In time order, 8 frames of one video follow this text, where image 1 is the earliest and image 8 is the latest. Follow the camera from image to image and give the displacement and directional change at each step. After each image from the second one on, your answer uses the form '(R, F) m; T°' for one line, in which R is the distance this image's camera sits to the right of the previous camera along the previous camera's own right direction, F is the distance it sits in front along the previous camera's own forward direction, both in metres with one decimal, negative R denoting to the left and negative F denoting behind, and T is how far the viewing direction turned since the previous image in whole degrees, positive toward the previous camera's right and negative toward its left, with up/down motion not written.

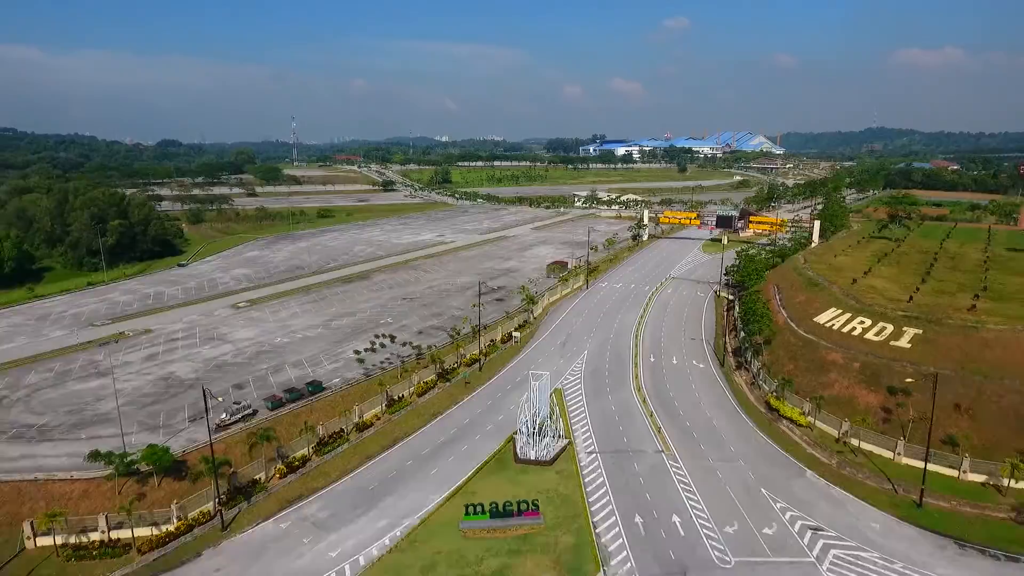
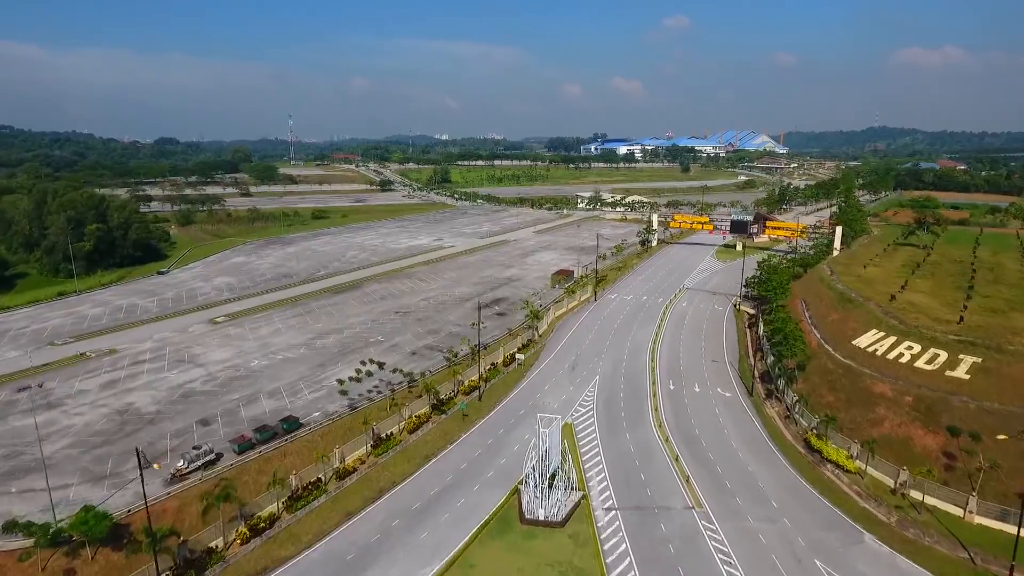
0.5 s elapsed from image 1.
(-0.2, +4.3) m; 0°
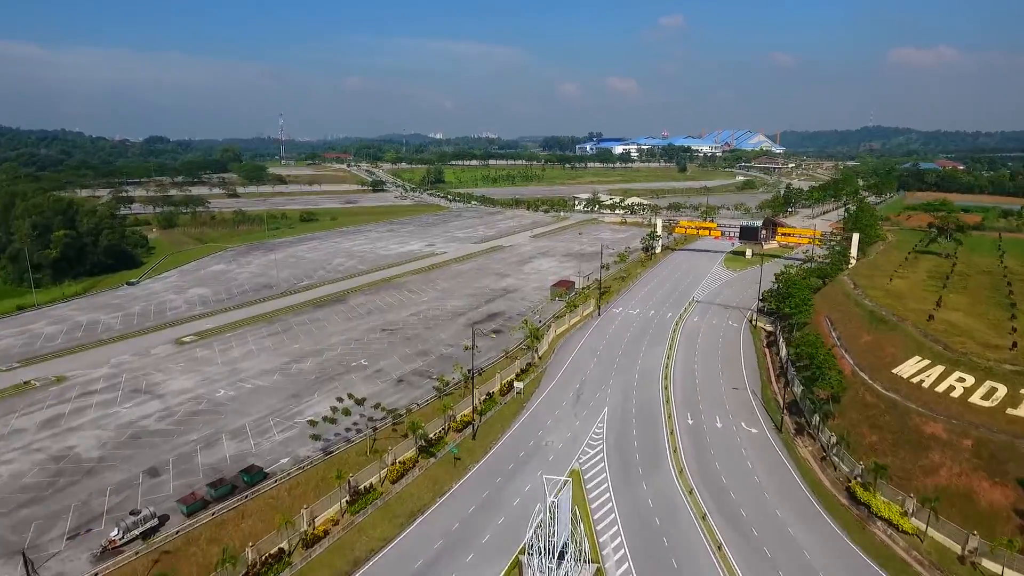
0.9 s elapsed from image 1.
(-0.2, +4.2) m; +1°
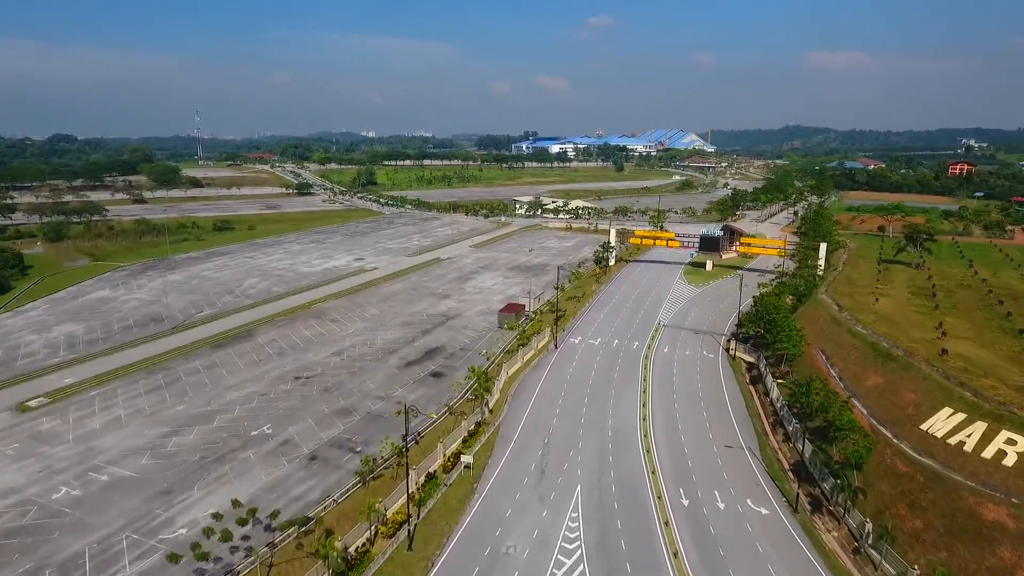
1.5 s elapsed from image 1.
(-0.2, +7.5) m; +6°
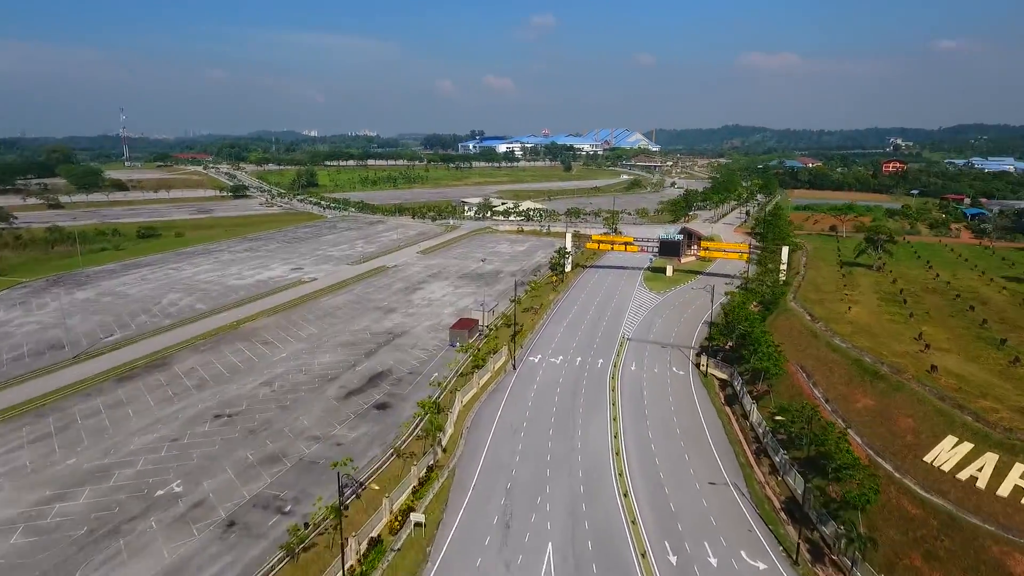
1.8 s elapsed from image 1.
(-0.2, +4.0) m; +5°
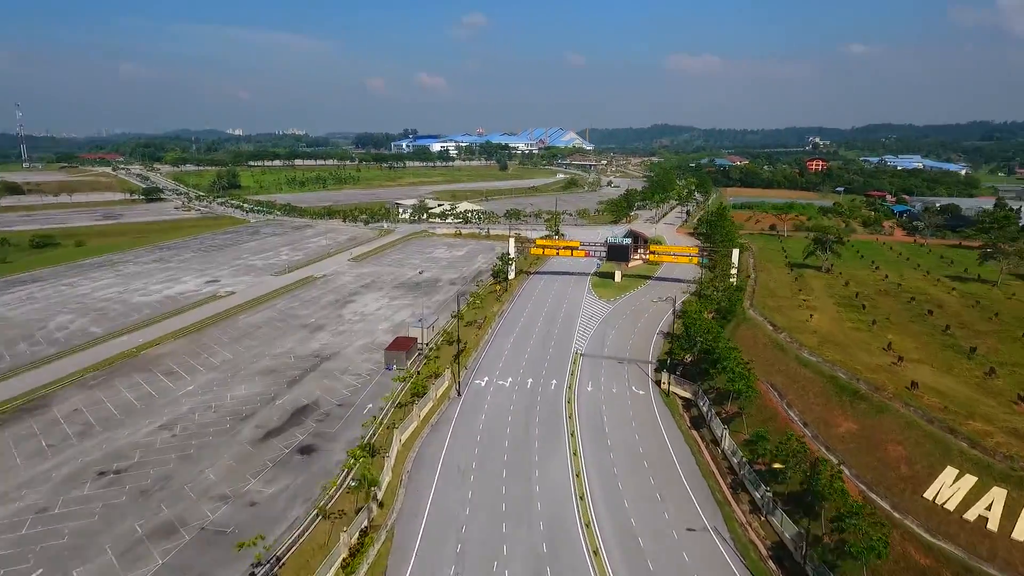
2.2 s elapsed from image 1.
(-0.3, +4.0) m; +6°
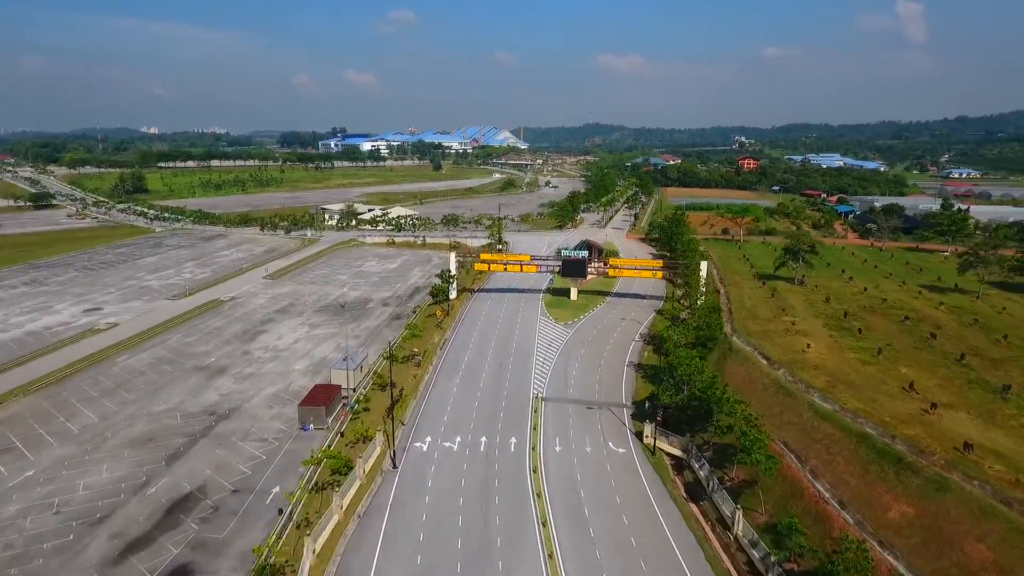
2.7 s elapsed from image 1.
(-0.4, +7.2) m; +6°
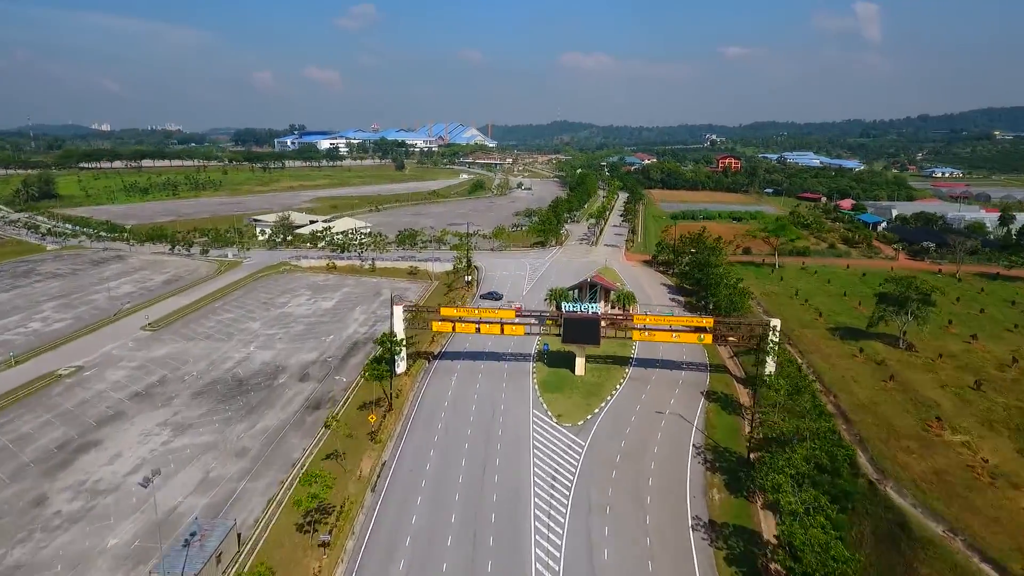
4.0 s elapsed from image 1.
(-0.4, +16.6) m; +3°
